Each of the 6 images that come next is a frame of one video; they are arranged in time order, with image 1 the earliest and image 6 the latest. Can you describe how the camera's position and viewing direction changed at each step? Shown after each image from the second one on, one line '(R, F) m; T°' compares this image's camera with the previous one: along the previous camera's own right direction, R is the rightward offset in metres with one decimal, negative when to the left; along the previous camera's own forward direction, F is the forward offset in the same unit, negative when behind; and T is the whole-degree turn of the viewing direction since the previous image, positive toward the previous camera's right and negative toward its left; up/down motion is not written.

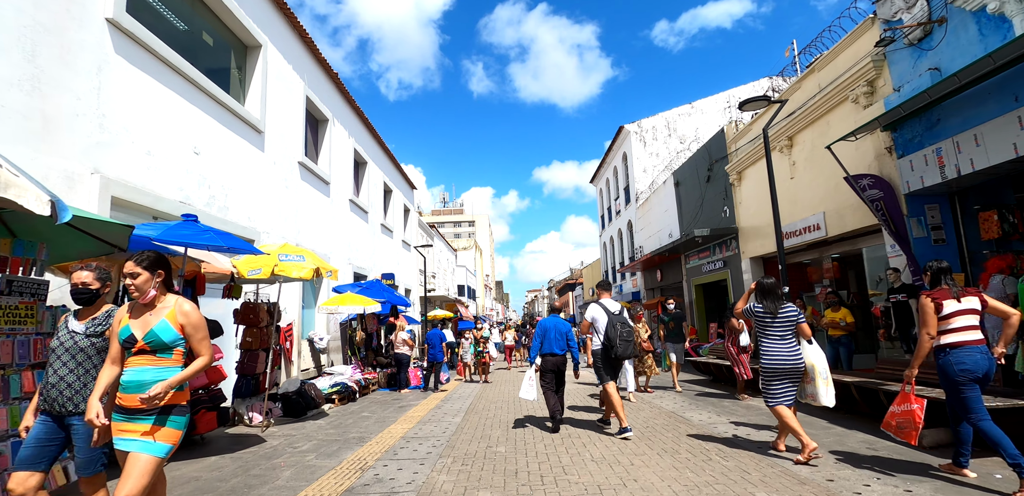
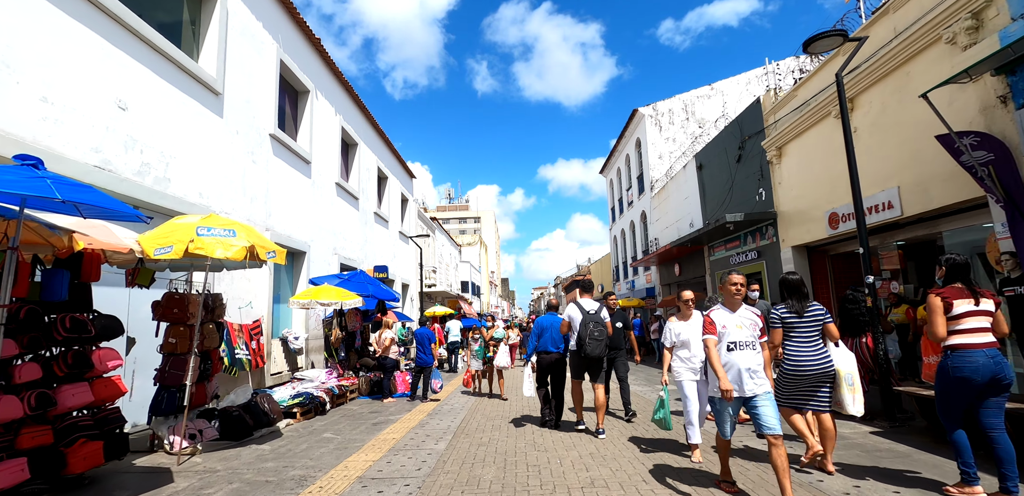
(+0.1, +1.6) m; -1°
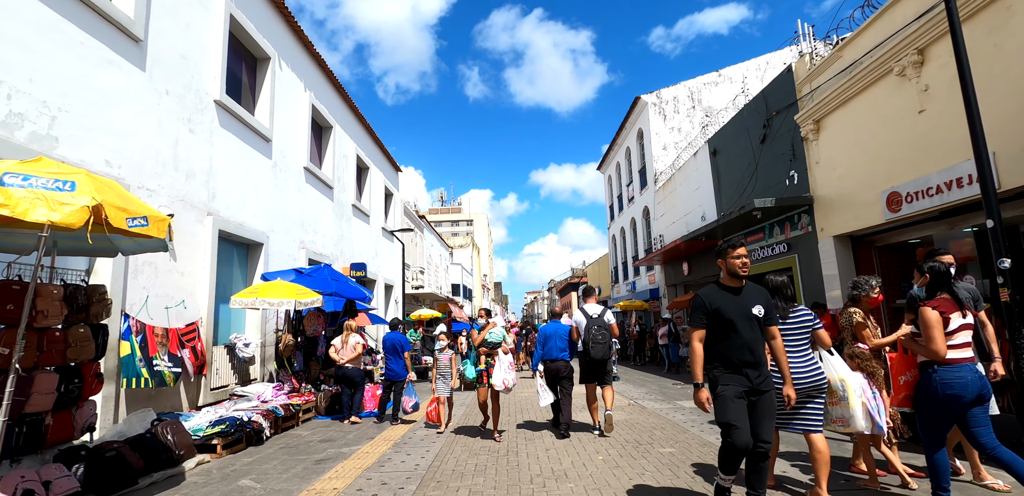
(0.0, +1.6) m; +1°
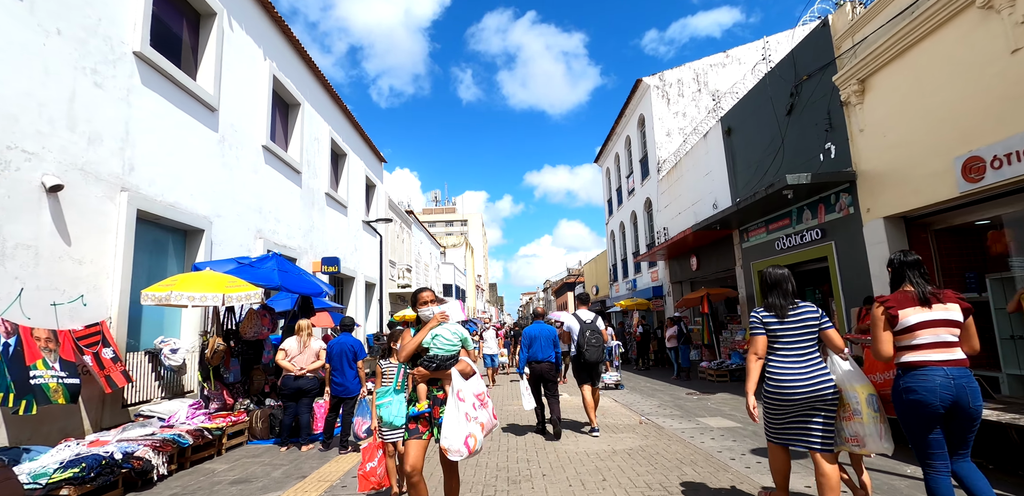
(+0.1, +1.5) m; +1°
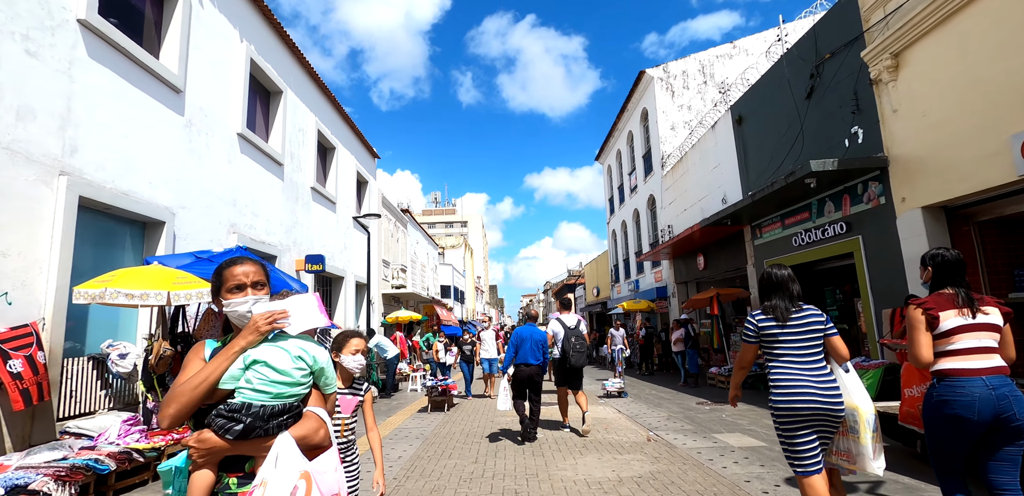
(+0.1, +0.8) m; 0°
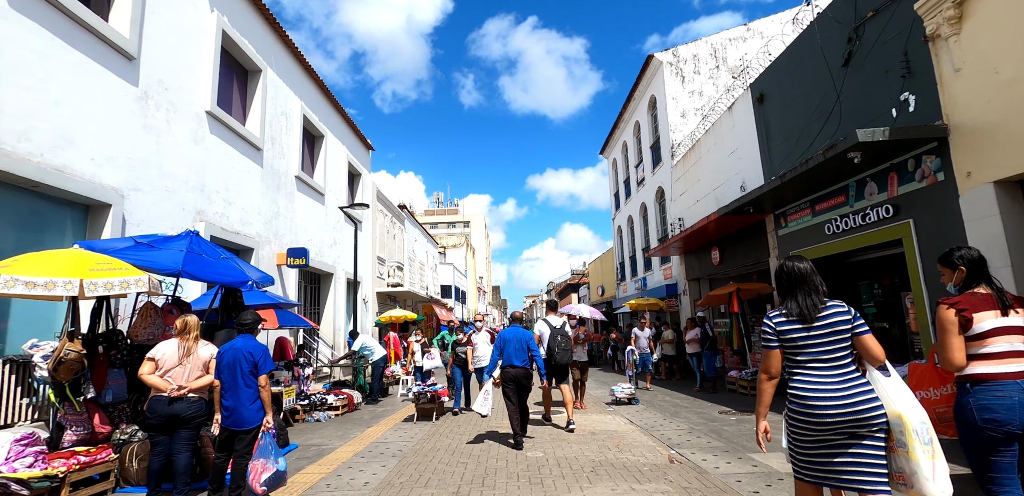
(+0.1, +1.0) m; 0°
